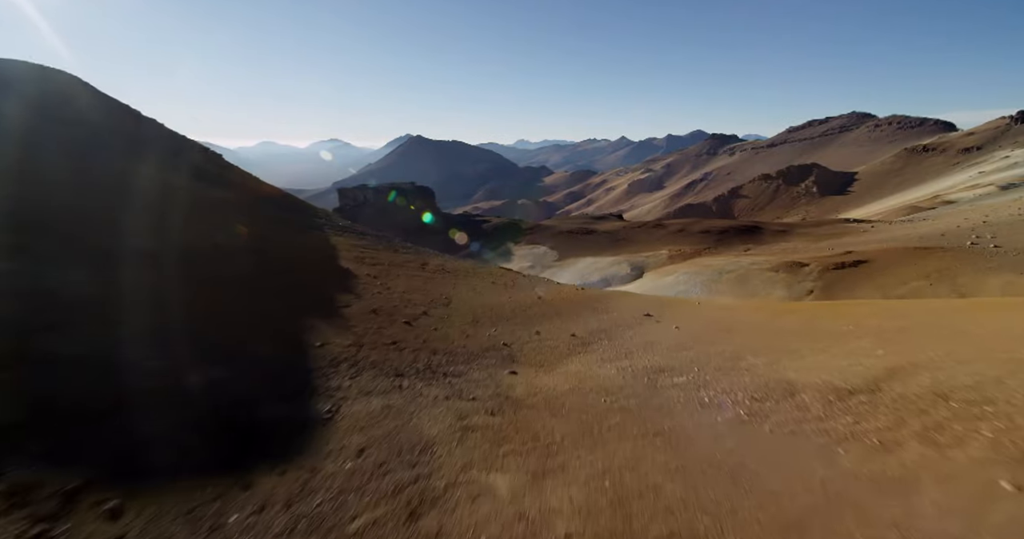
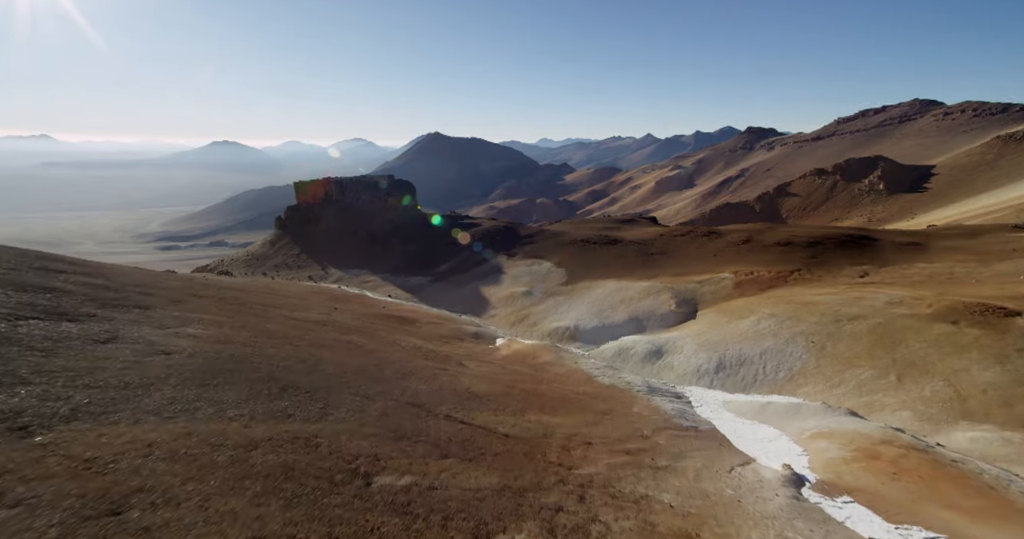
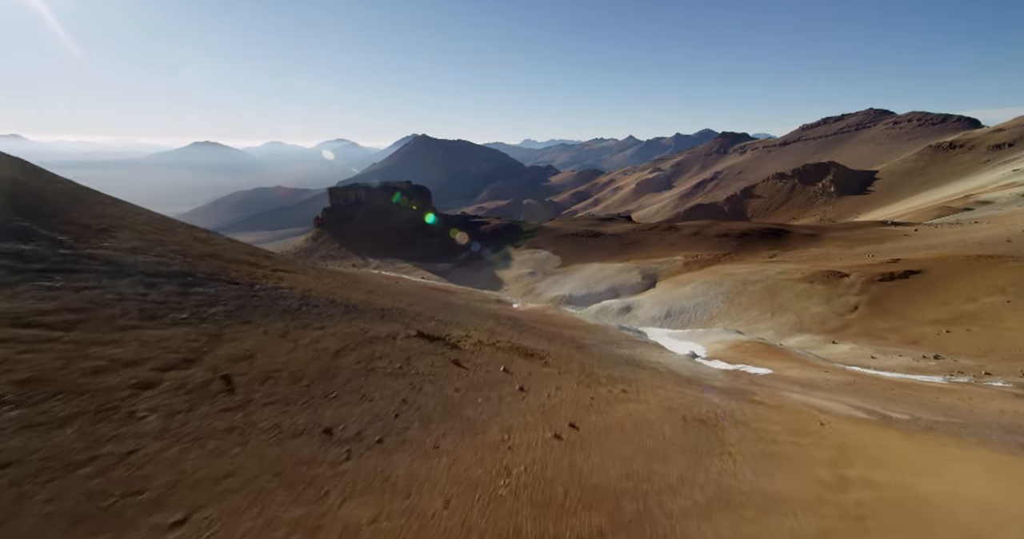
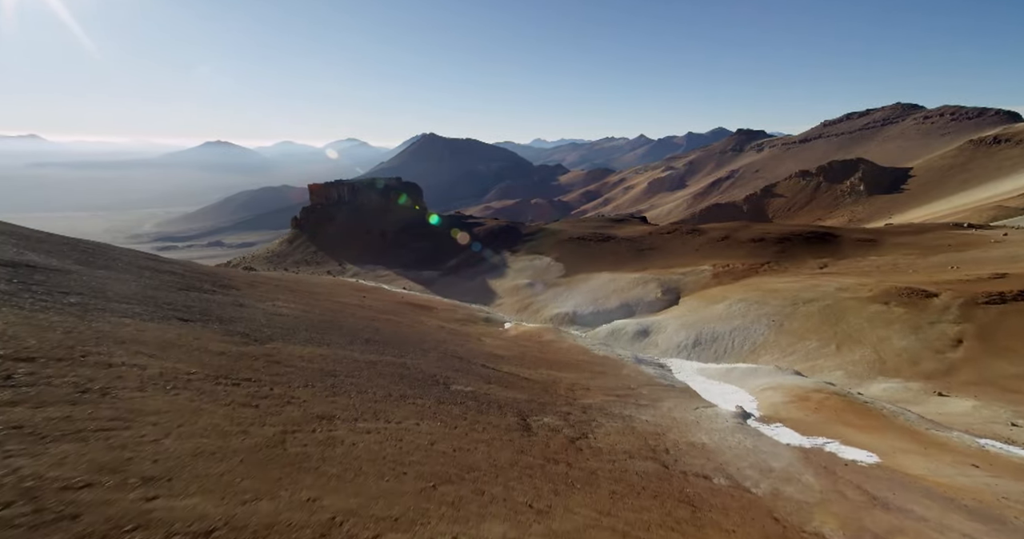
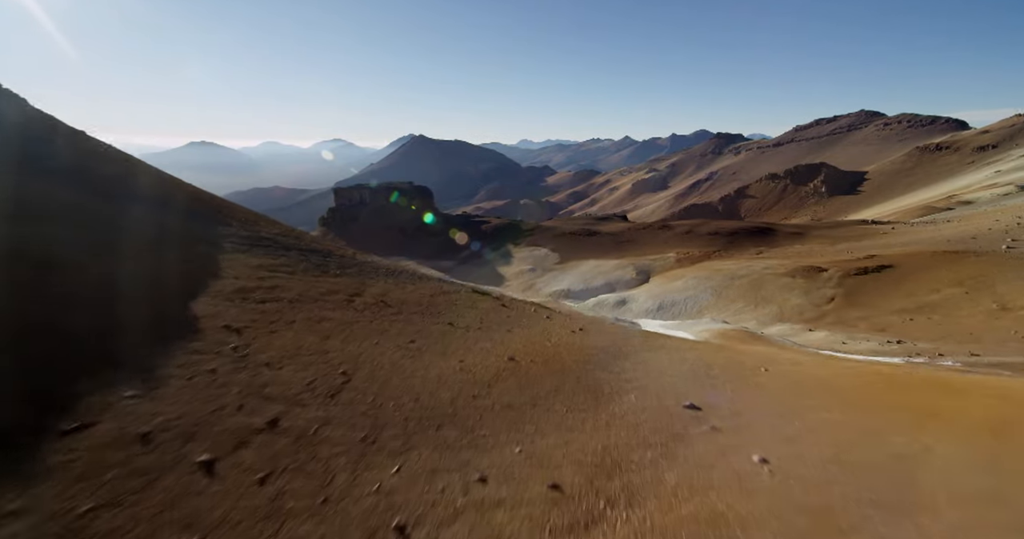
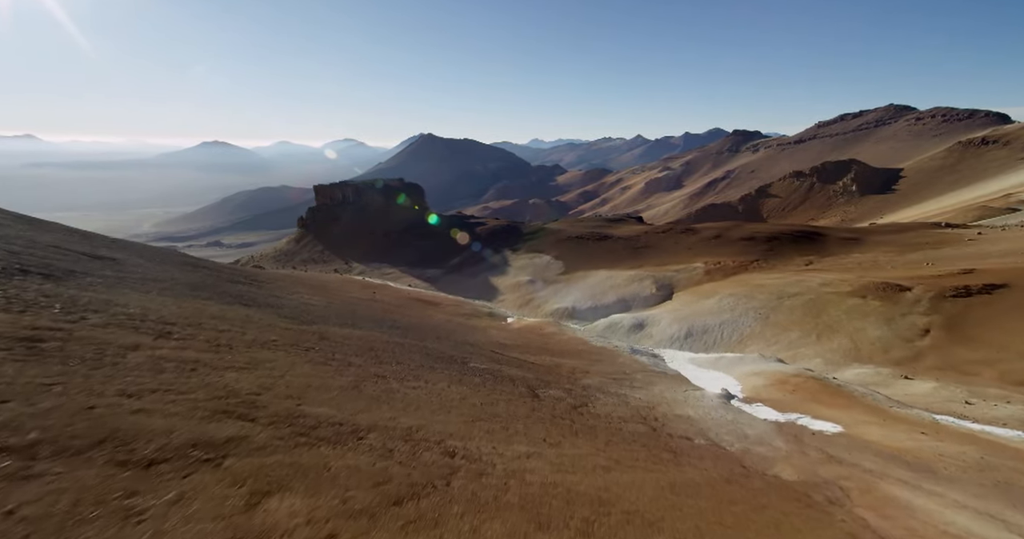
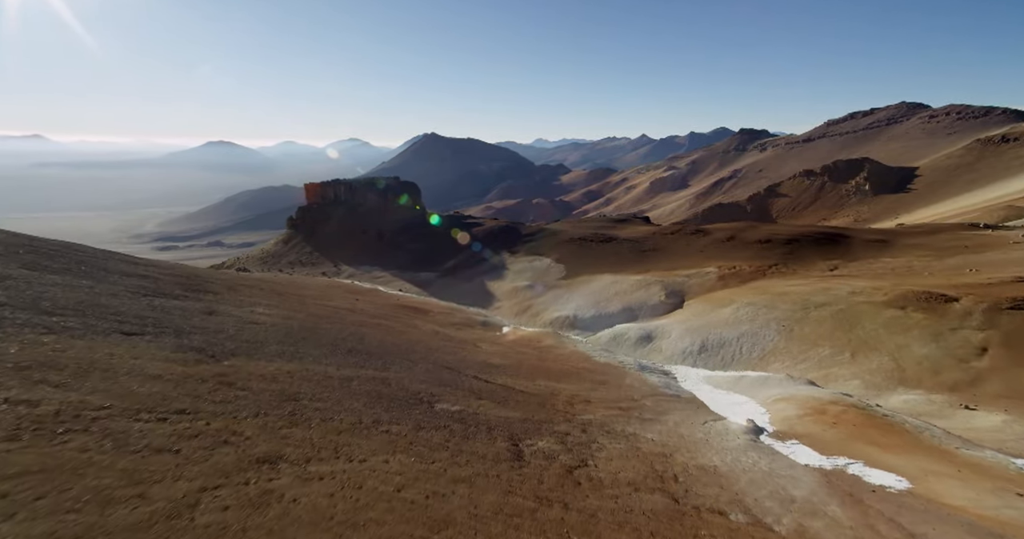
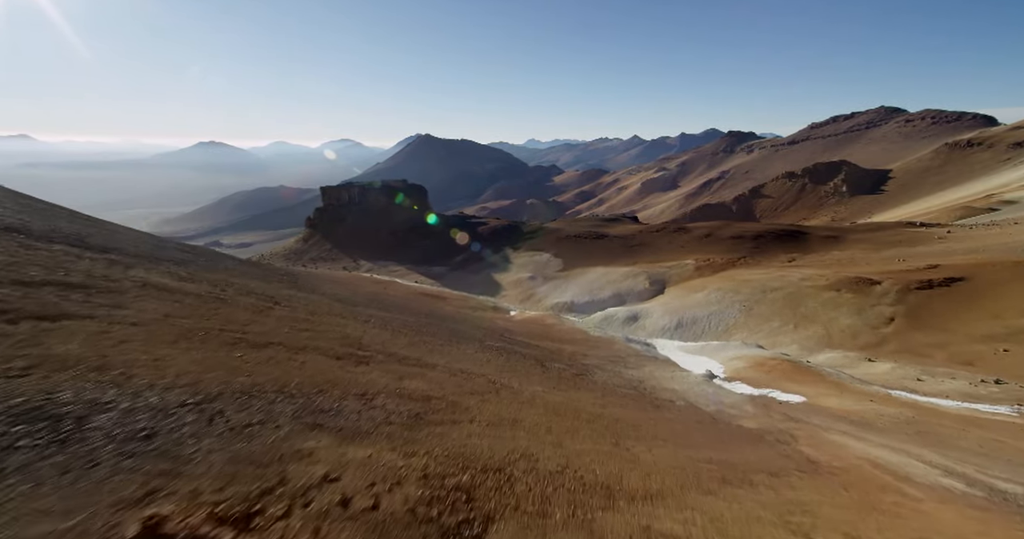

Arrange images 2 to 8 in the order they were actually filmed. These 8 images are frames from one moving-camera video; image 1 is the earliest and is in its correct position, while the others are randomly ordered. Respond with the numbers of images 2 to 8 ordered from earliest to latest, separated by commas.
5, 3, 8, 6, 4, 7, 2
